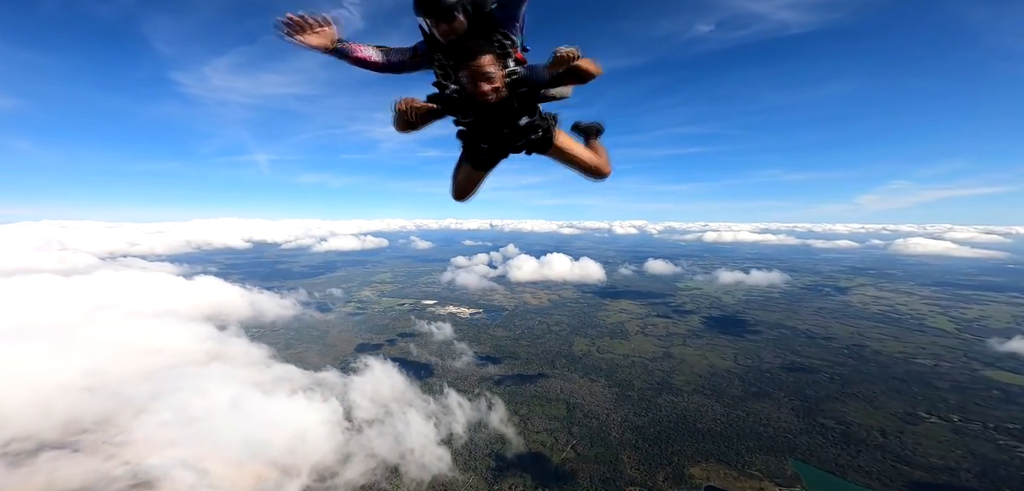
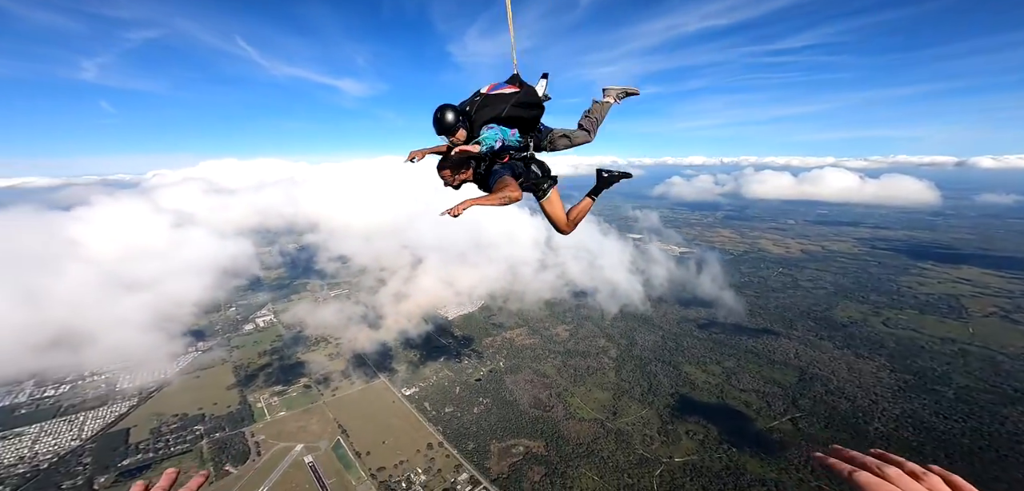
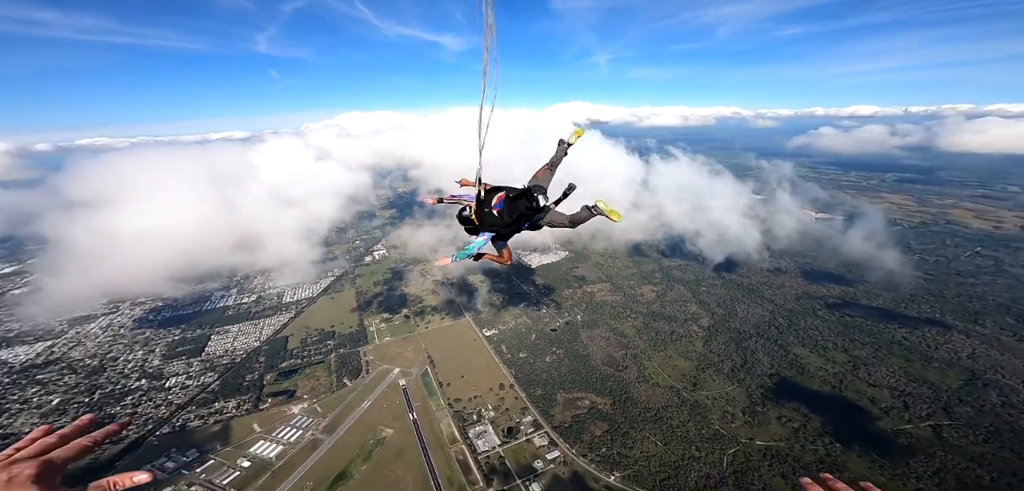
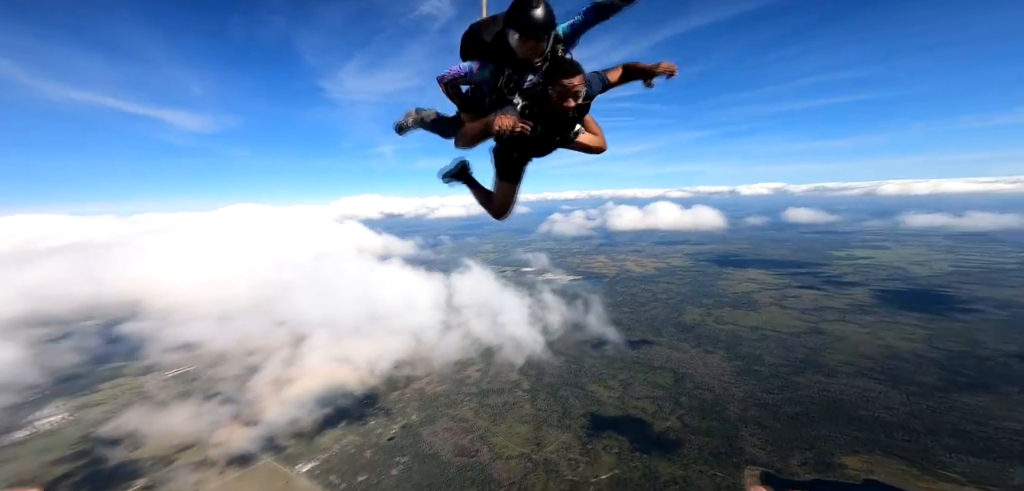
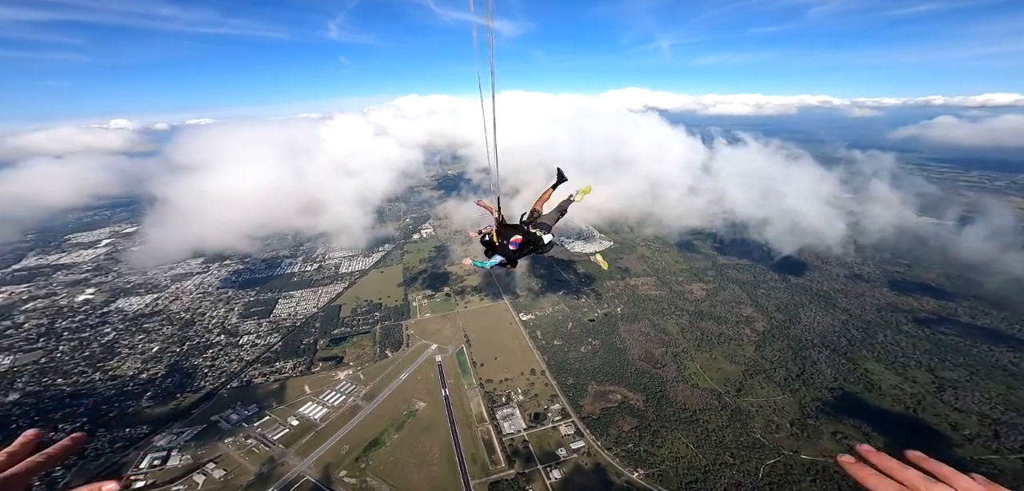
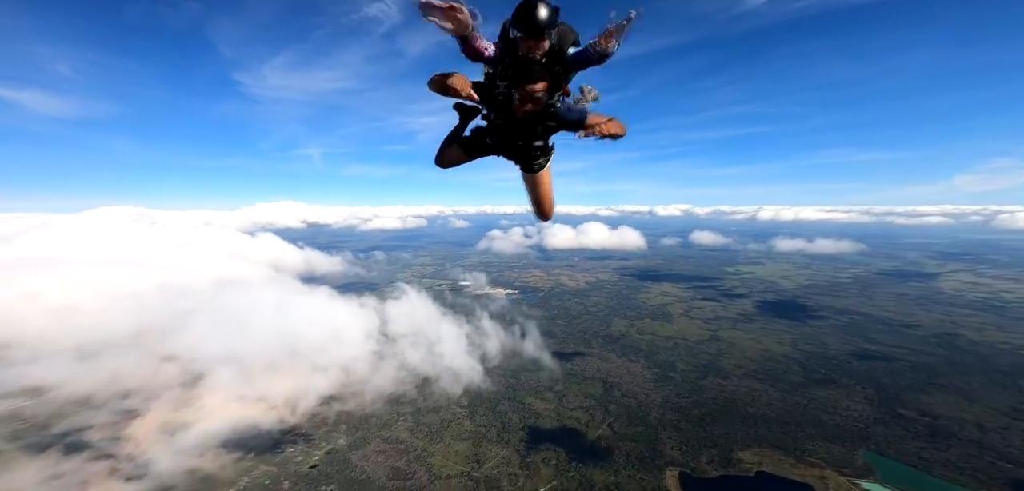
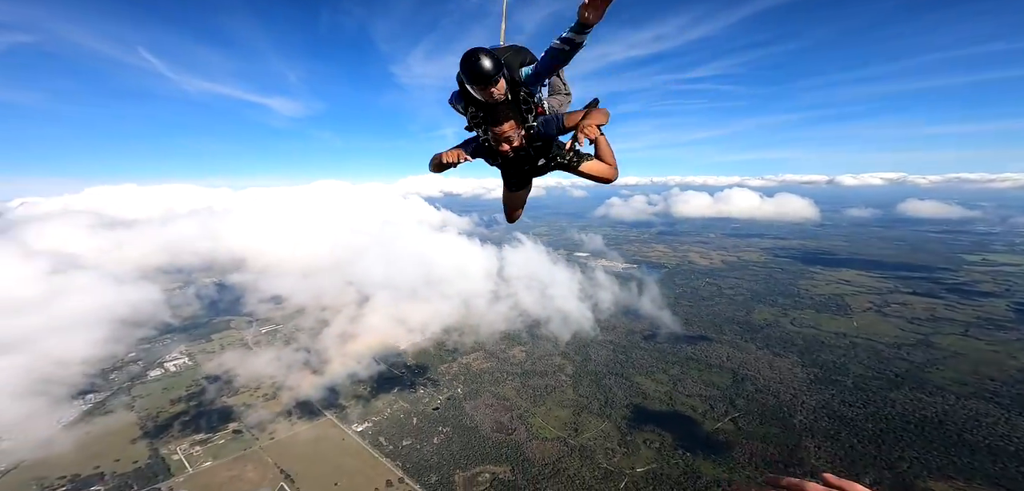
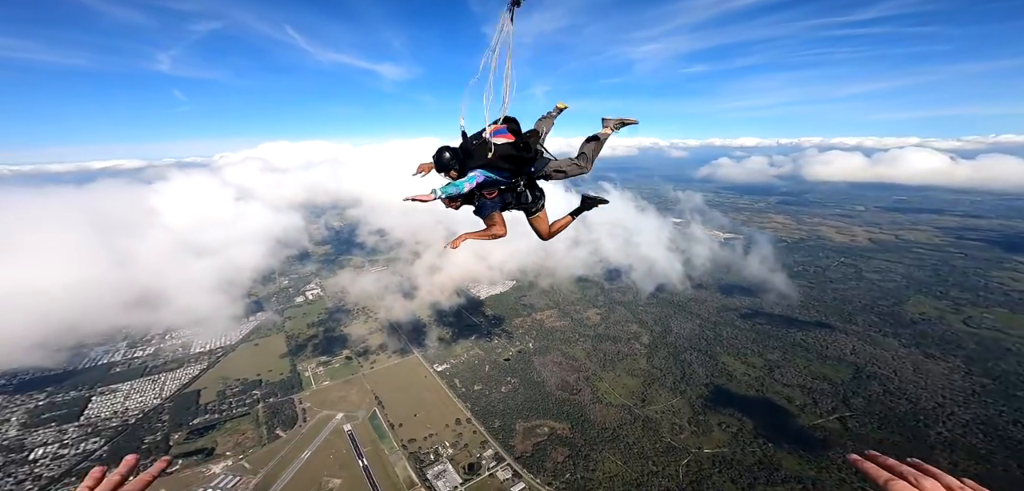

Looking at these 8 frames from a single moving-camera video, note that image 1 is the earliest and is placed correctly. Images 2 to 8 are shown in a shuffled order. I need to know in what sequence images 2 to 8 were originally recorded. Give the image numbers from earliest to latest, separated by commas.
6, 4, 7, 2, 8, 3, 5
